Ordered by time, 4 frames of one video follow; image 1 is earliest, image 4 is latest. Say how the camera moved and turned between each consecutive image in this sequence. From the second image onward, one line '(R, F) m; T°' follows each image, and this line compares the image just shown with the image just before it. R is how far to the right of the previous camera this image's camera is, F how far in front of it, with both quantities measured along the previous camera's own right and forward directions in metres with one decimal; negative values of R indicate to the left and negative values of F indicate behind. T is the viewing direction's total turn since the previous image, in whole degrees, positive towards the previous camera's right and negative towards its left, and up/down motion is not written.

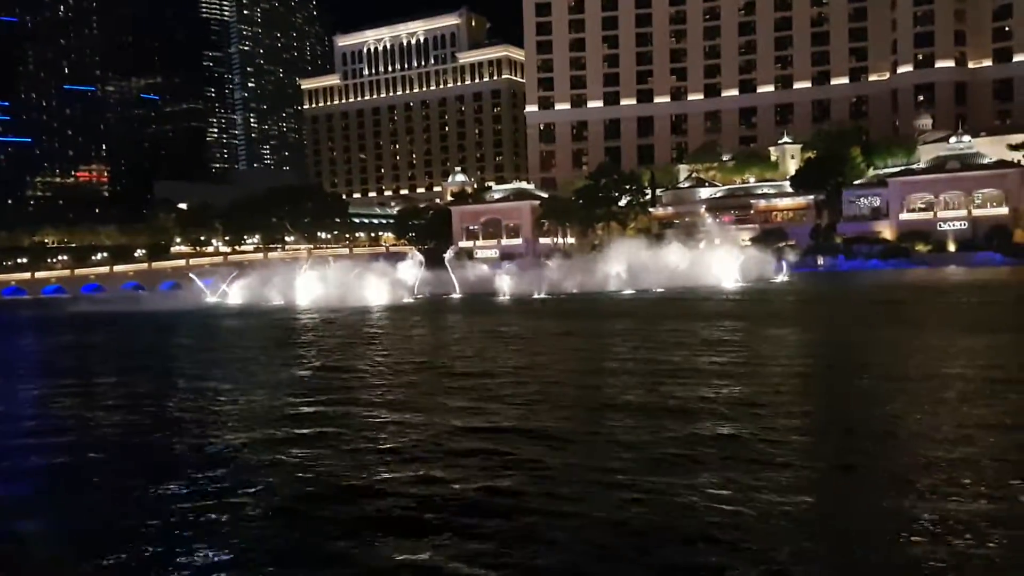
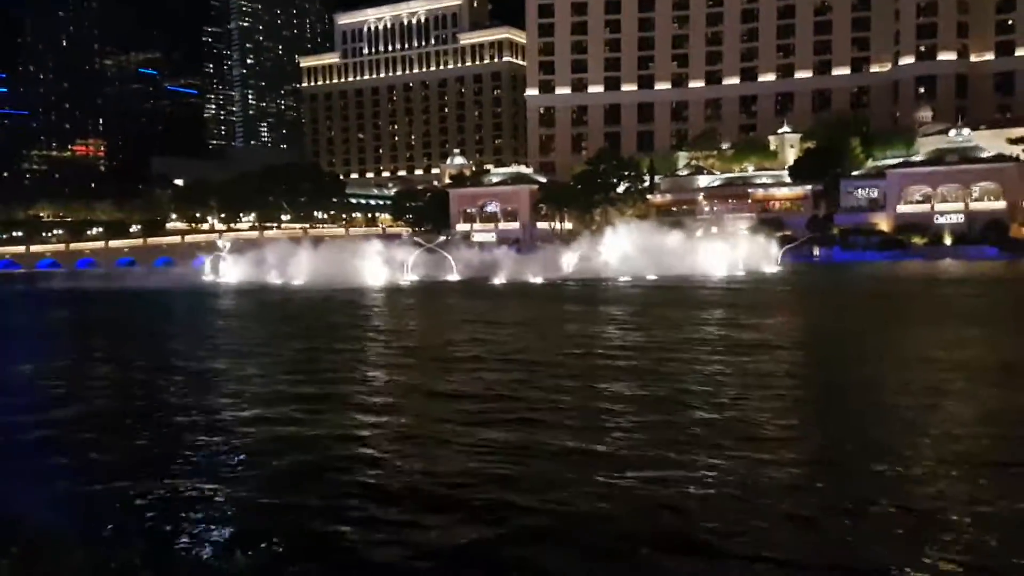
(0.0, 0.0) m; 0°
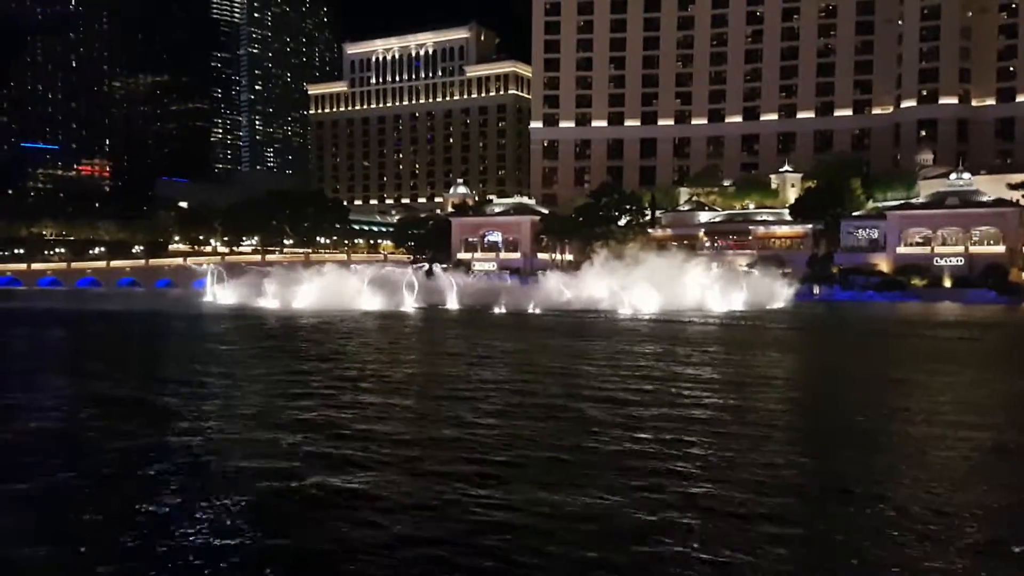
(0.0, -0.3) m; 0°
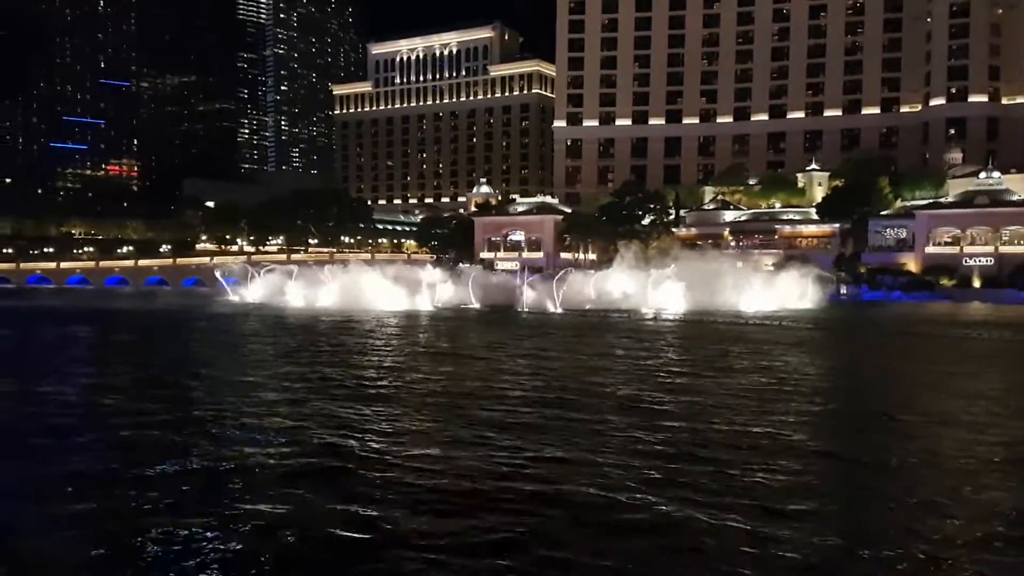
(0.0, +0.4) m; -1°
